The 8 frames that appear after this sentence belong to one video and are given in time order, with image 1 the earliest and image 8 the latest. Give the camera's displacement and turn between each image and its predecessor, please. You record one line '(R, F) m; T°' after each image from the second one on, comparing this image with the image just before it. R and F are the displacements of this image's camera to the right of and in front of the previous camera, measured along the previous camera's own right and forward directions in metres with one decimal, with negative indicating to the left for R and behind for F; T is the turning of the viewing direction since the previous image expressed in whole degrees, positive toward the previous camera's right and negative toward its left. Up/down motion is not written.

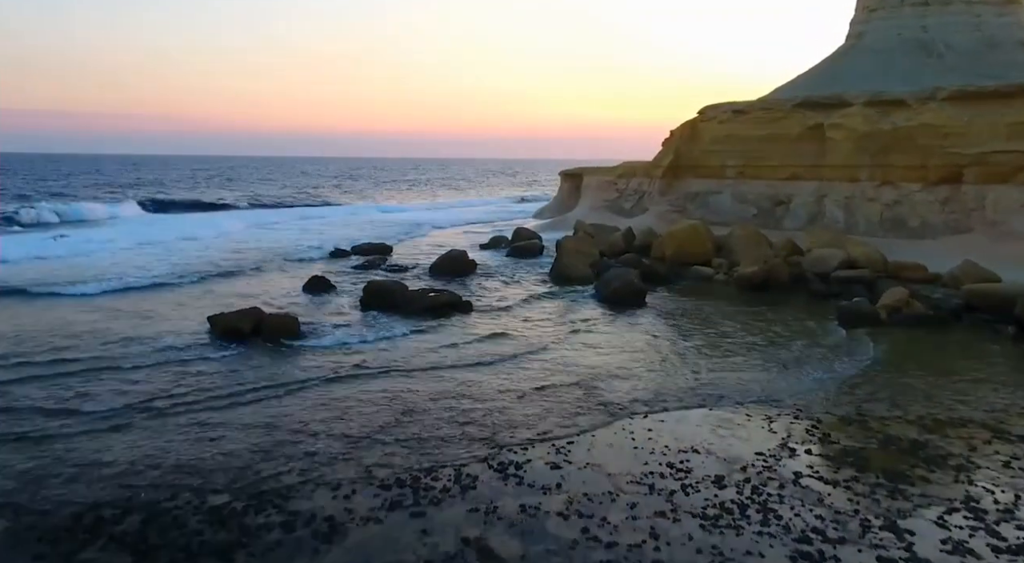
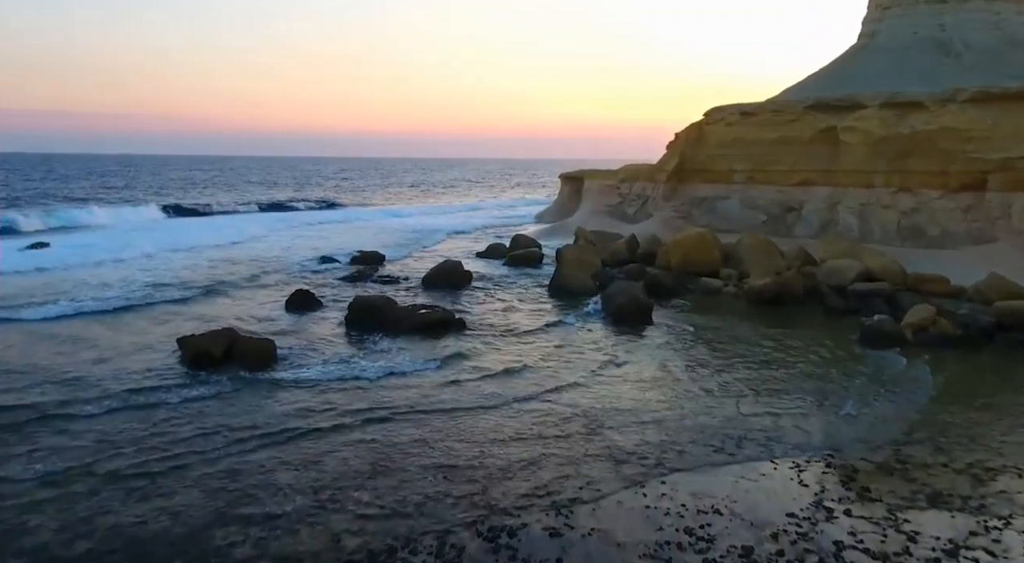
(+0.1, +0.9) m; 0°
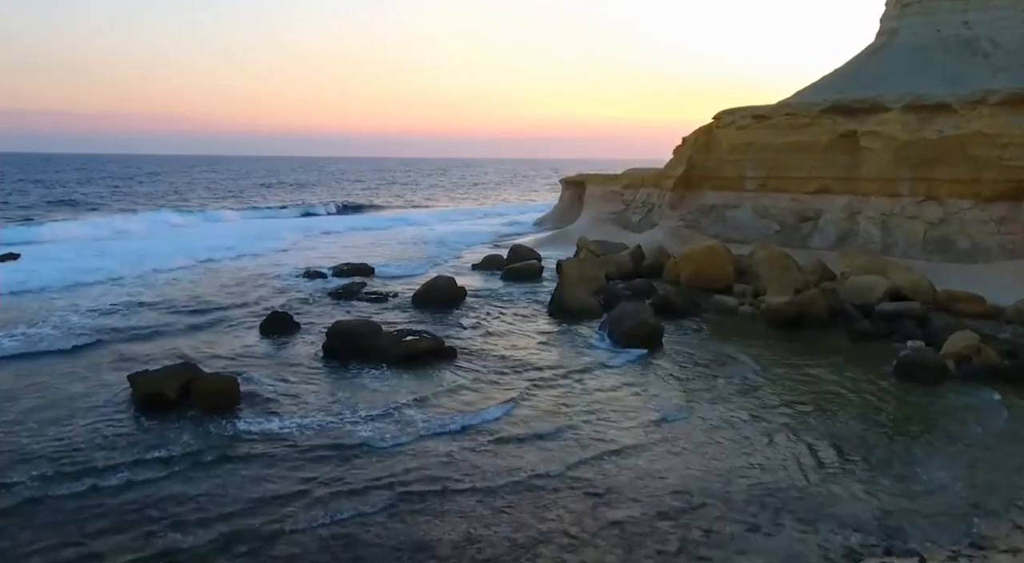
(+0.1, +1.1) m; 0°
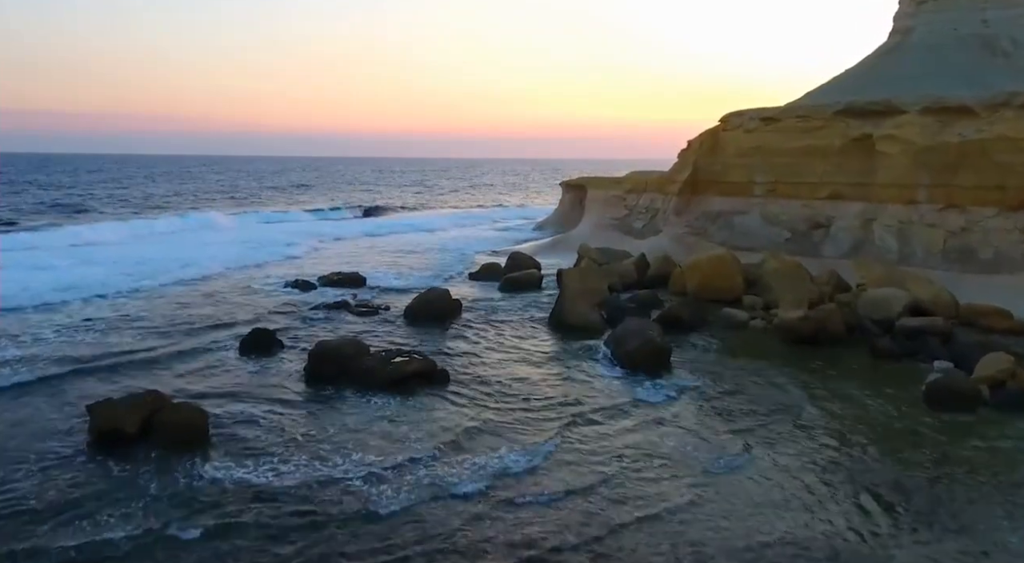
(0.0, +0.8) m; 0°
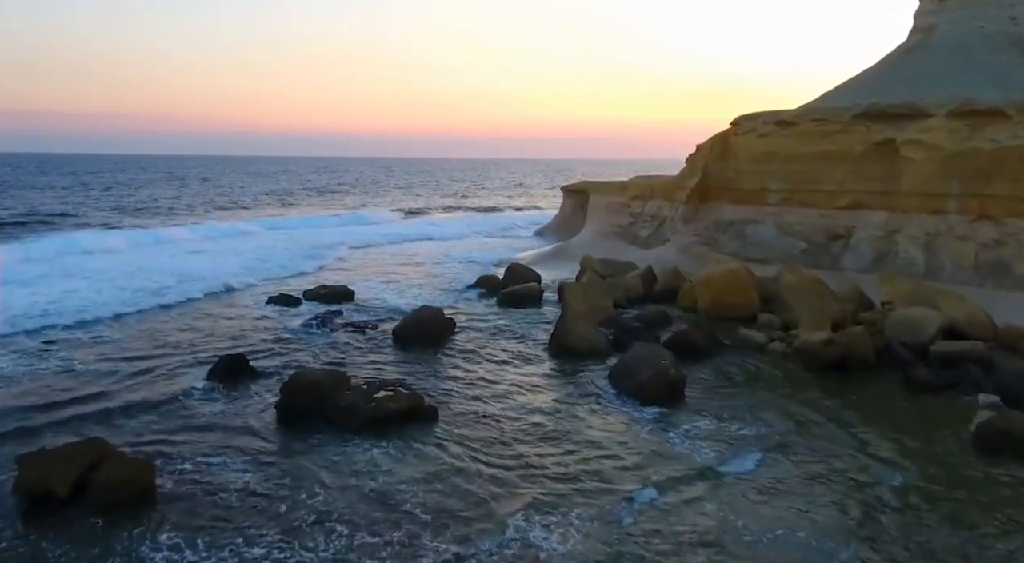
(0.0, +1.1) m; 0°
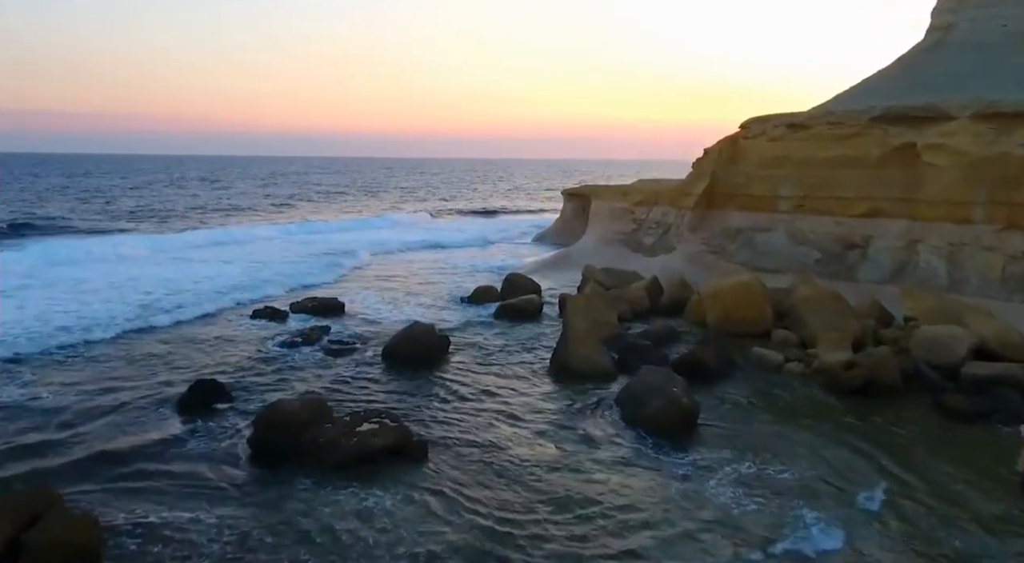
(0.0, +0.8) m; 0°
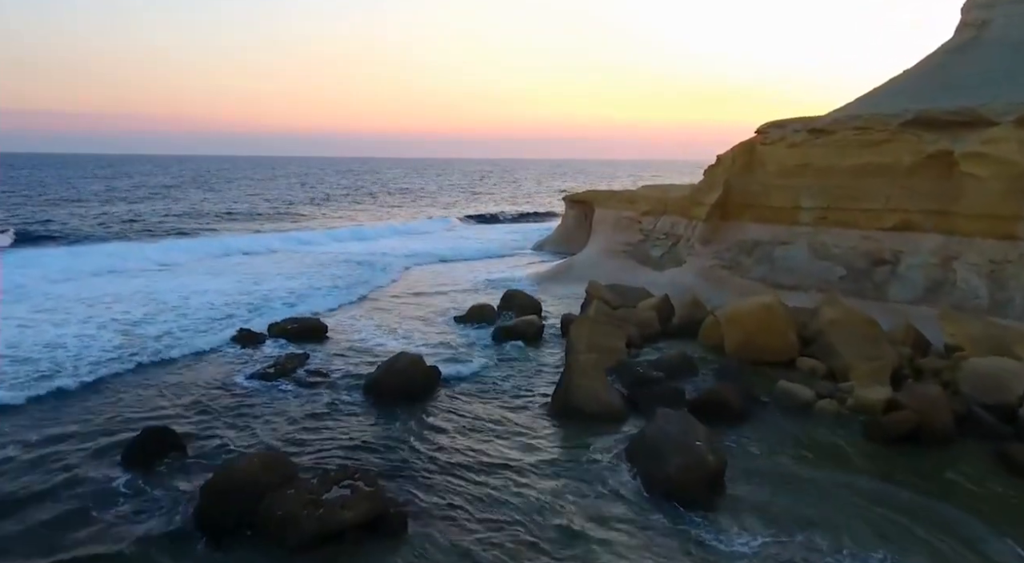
(0.0, +1.2) m; 0°
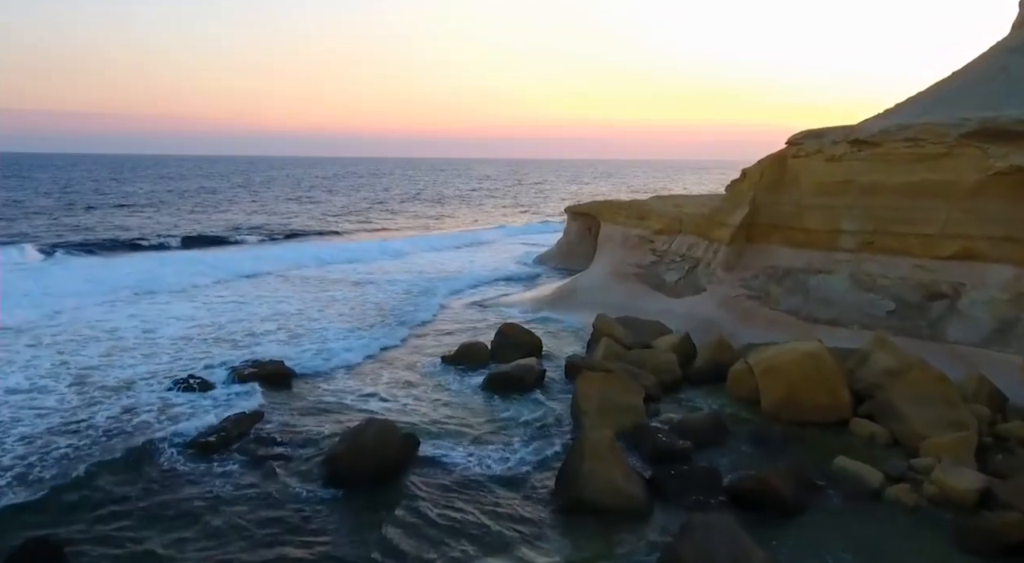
(+0.1, +2.0) m; 0°
